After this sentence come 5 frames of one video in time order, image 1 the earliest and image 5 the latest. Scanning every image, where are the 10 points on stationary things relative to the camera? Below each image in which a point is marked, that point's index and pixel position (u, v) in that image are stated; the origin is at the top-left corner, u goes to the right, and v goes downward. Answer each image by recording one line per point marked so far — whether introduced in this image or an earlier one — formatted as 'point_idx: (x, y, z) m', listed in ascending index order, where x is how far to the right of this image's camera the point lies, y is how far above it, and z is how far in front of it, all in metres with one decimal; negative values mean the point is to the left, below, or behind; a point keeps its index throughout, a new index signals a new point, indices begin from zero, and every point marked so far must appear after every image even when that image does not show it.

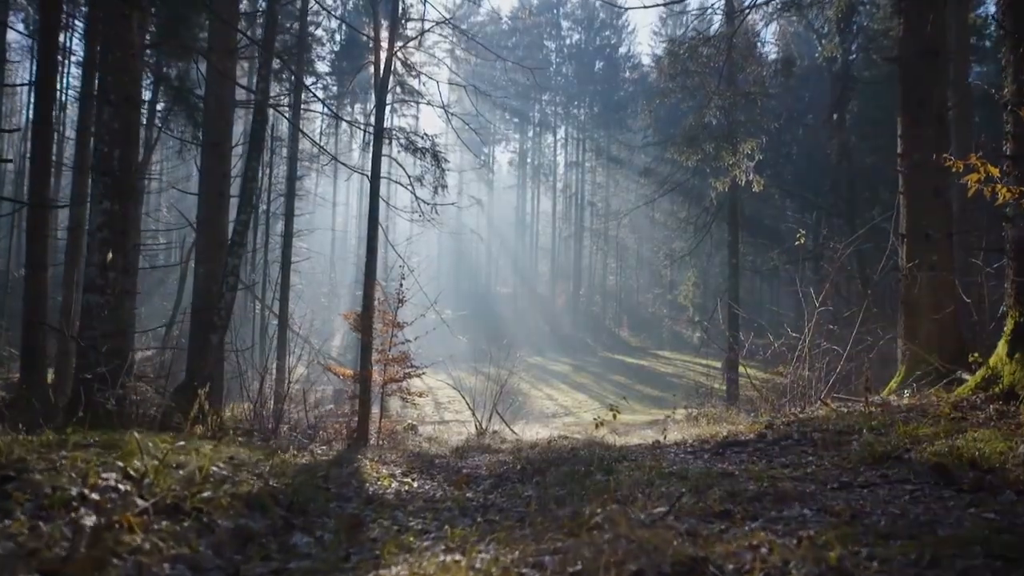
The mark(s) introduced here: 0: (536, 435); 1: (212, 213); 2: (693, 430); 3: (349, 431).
0: (+0.4, -2.3, +12.1) m
1: (-3.6, +1.0, +9.5) m
2: (+2.1, -1.6, +8.7) m
3: (-2.2, -1.9, +10.7) m
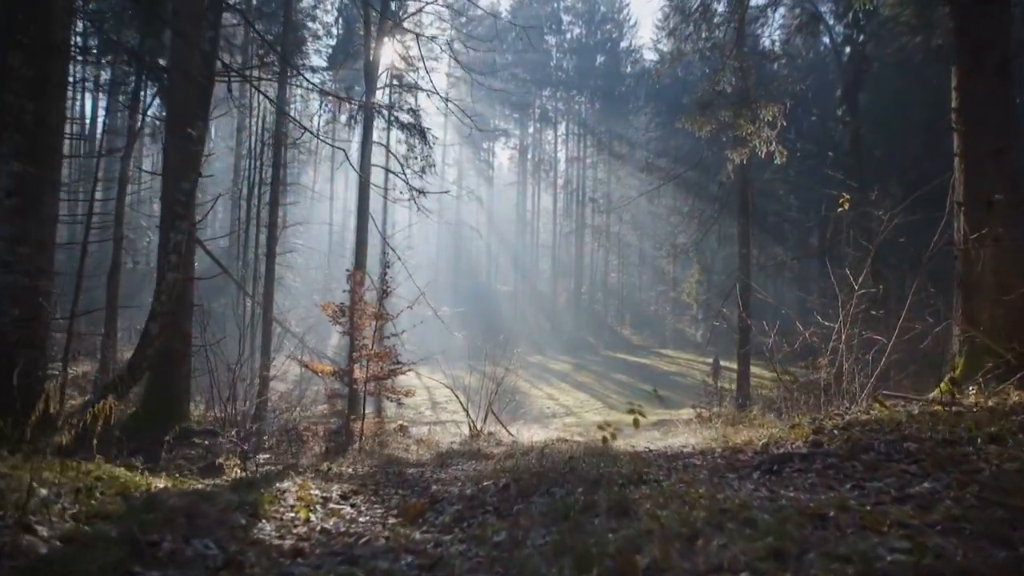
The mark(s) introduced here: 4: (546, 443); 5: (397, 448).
0: (+0.3, -2.1, +11.3) m
1: (-3.7, +1.1, +8.7) m
2: (+2.0, -1.5, +7.9) m
3: (-2.3, -1.8, +9.9) m
4: (+0.3, -1.6, +8.1) m
5: (-1.3, -1.8, +8.9) m
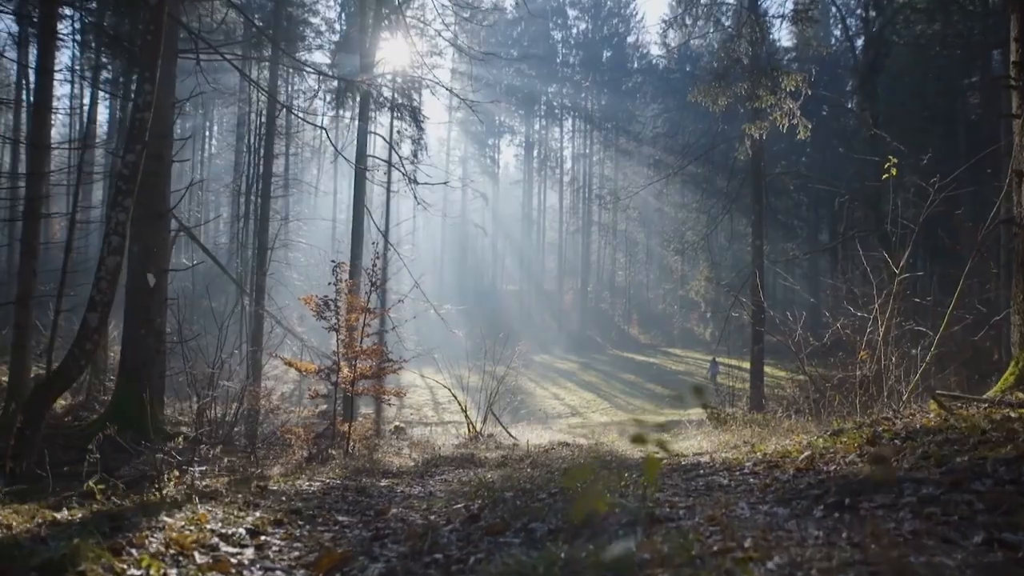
0: (+0.3, -2.0, +10.7) m
1: (-3.7, +1.2, +8.1) m
2: (+2.0, -1.4, +7.2) m
3: (-2.3, -1.7, +9.2) m
4: (+0.3, -1.5, +7.5) m
5: (-1.3, -1.8, +8.3) m
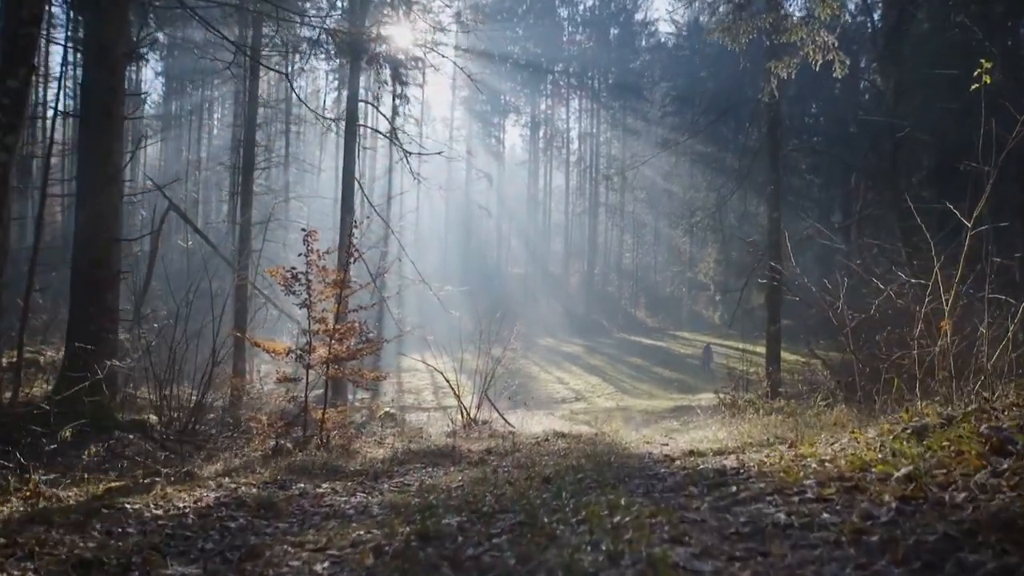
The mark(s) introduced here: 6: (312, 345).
0: (+0.3, -1.7, +9.8) m
1: (-3.8, +1.4, +7.2) m
2: (+1.9, -1.1, +6.4) m
3: (-2.4, -1.4, +8.4) m
4: (+0.2, -1.3, +6.6) m
5: (-1.4, -1.5, +7.5) m
6: (-2.2, -0.7, +8.8) m
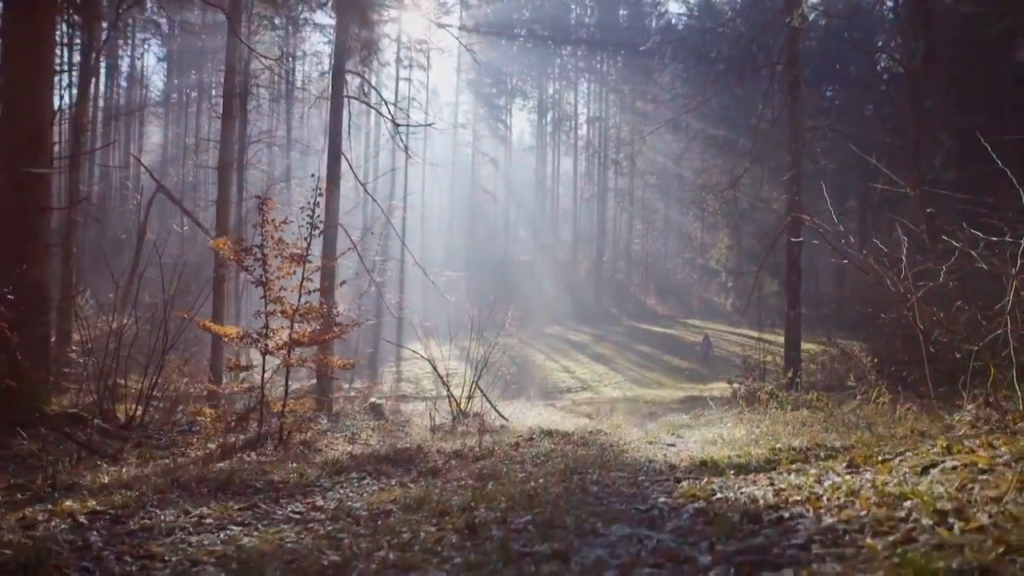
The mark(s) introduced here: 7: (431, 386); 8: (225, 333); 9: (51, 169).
0: (+0.2, -1.5, +8.9) m
1: (-3.9, +1.6, +6.3) m
2: (+1.7, -1.0, +5.4) m
3: (-2.5, -1.2, +7.5) m
4: (+0.1, -1.1, +5.7) m
5: (-1.5, -1.3, +6.6) m
6: (-2.3, -0.4, +7.9) m
7: (-1.9, -2.3, +18.3) m
8: (-2.6, -0.4, +7.6) m
9: (-3.8, +1.0, +6.6) m
